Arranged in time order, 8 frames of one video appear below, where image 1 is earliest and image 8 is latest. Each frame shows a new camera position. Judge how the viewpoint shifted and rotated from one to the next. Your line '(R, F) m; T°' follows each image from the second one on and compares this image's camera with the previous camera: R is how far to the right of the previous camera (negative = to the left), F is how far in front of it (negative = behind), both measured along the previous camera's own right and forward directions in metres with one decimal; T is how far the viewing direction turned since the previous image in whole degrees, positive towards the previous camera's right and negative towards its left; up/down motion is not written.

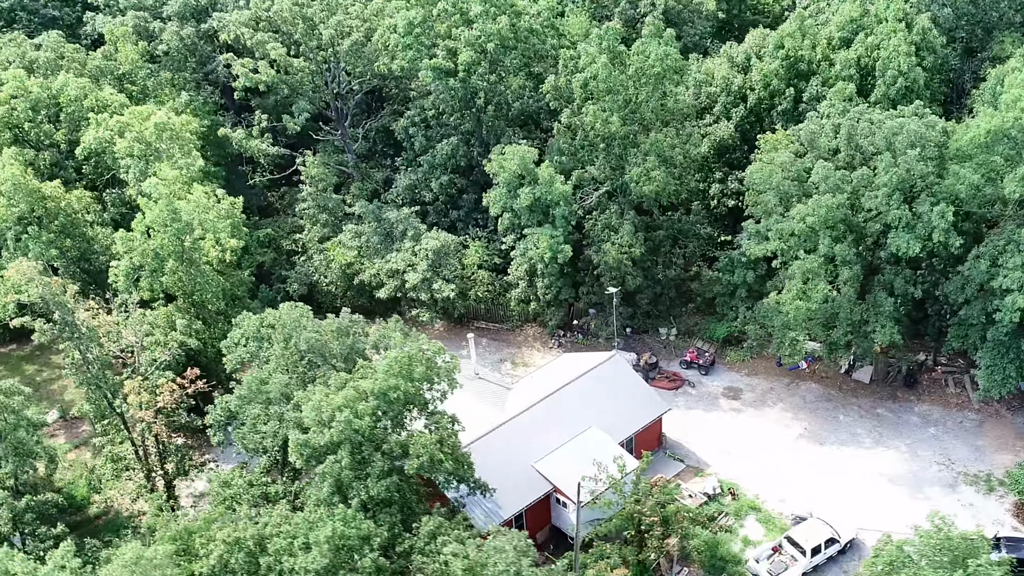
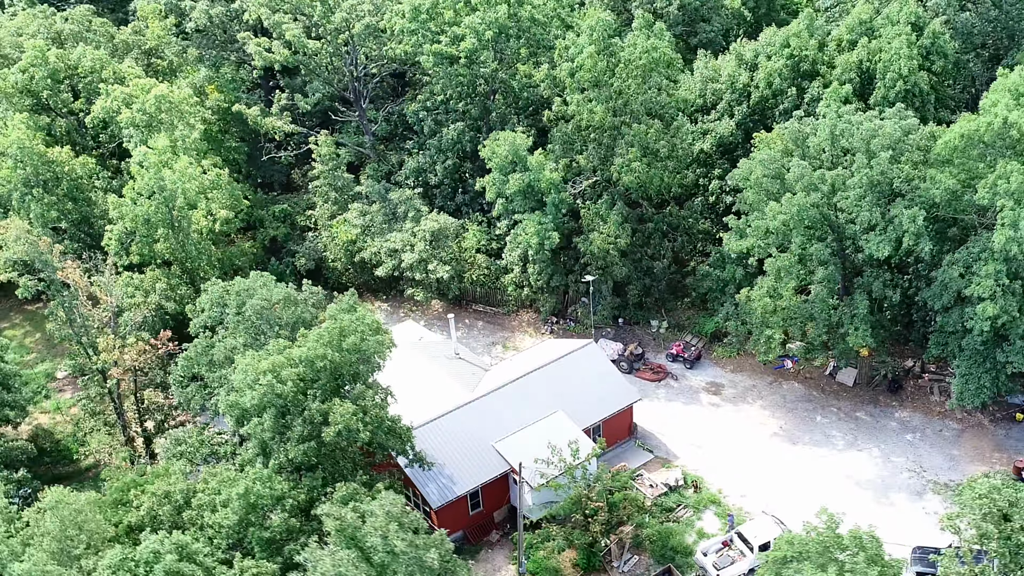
(+3.7, -0.4) m; -5°
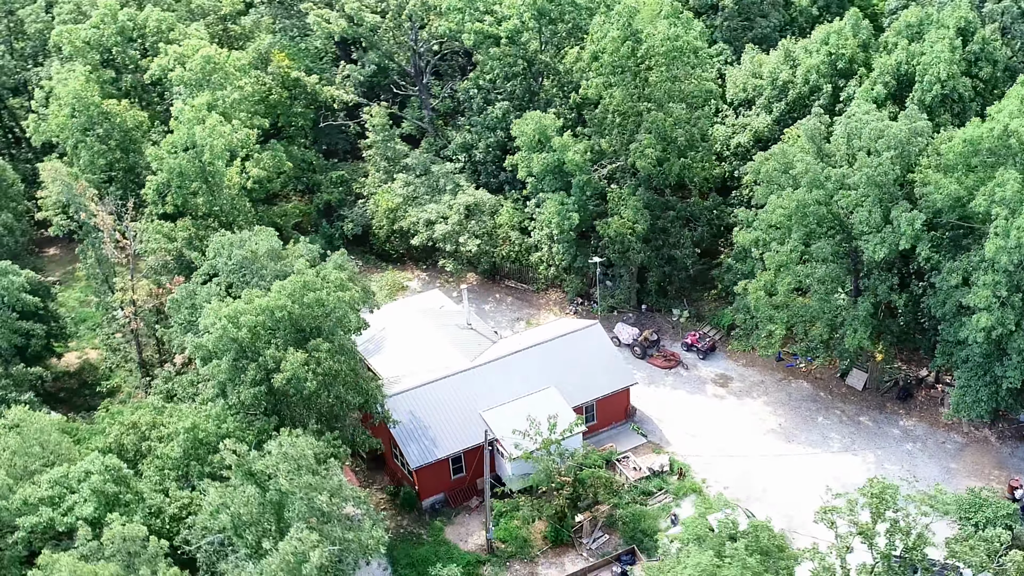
(+4.5, -0.5) m; -8°
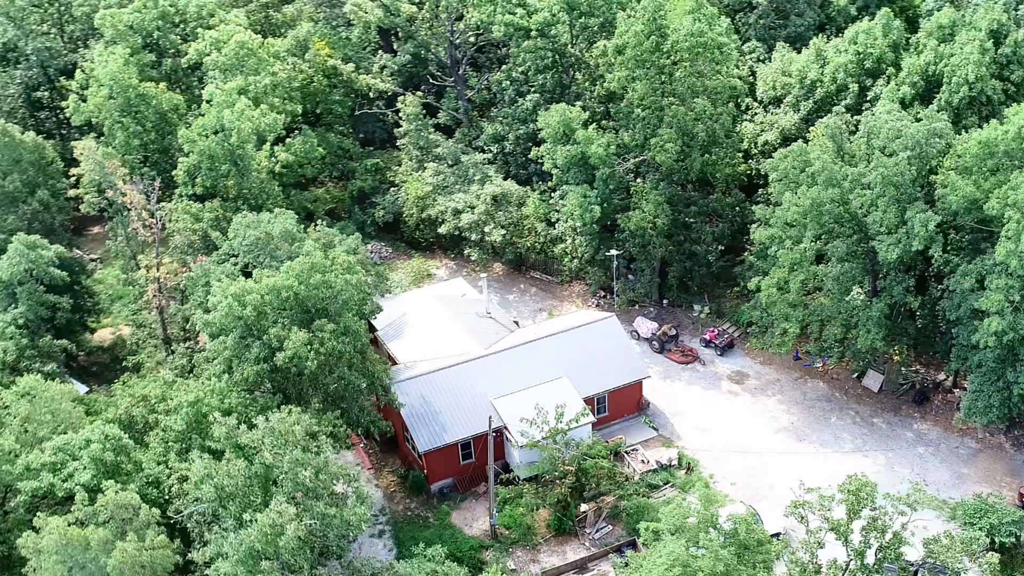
(+1.5, -0.3) m; -3°
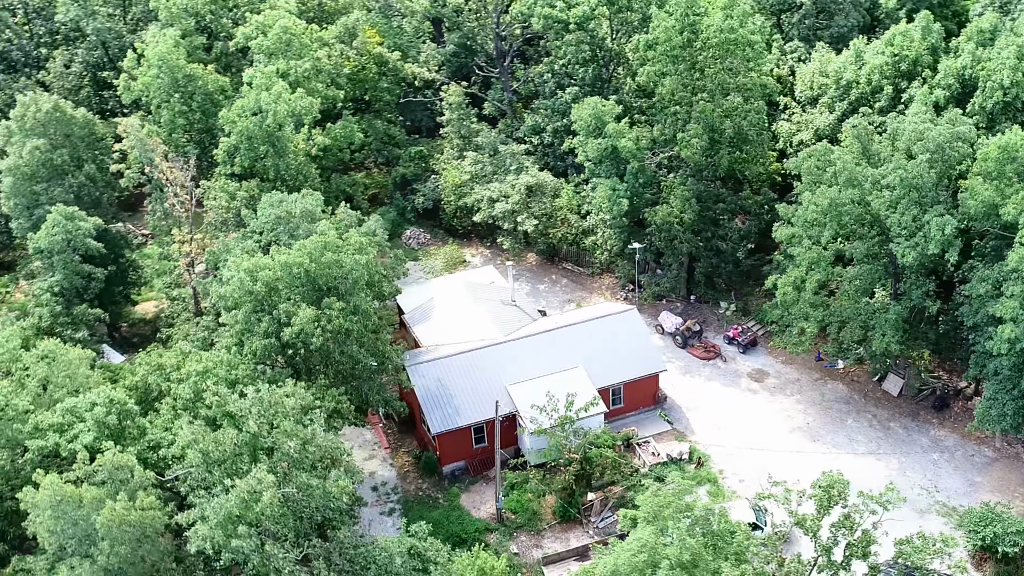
(+1.8, -0.4) m; -4°
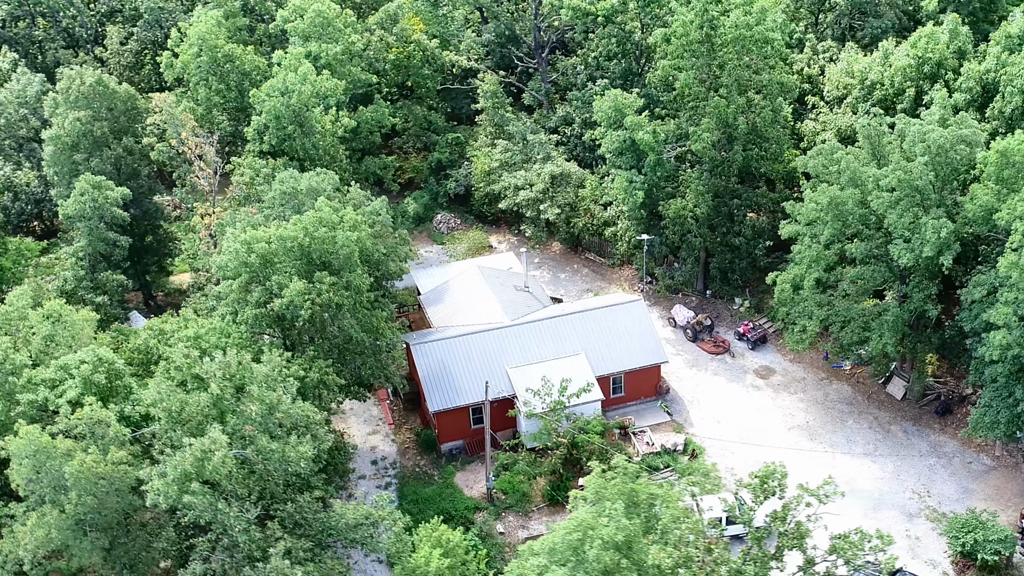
(+2.6, -0.5) m; -4°
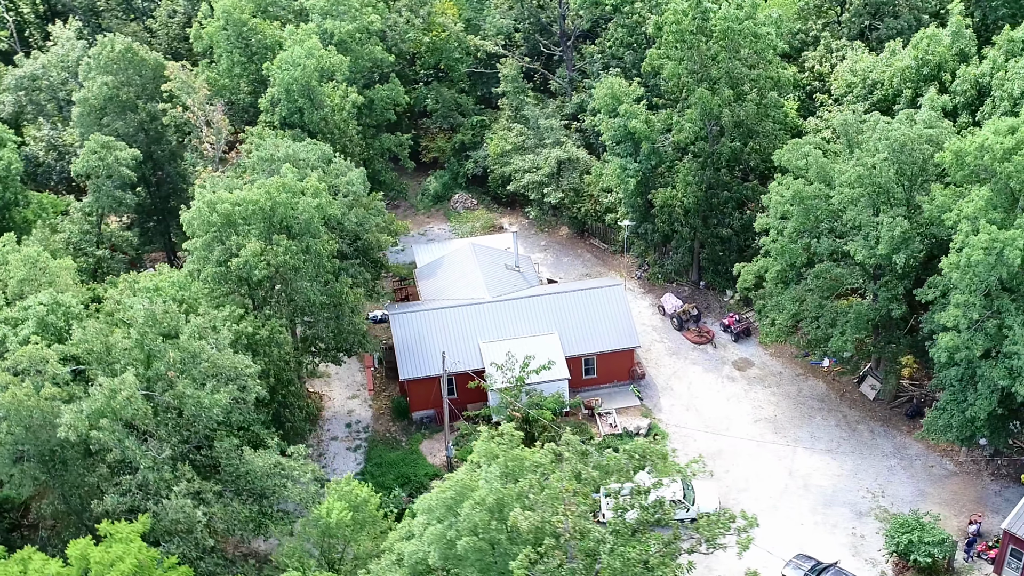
(+4.2, -0.5) m; -6°
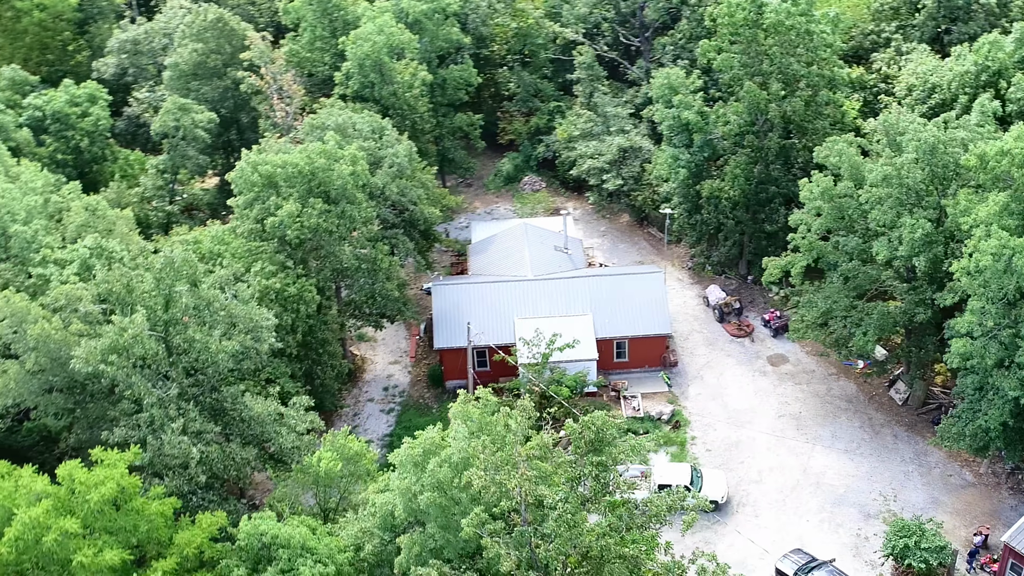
(+3.1, -0.7) m; -7°
